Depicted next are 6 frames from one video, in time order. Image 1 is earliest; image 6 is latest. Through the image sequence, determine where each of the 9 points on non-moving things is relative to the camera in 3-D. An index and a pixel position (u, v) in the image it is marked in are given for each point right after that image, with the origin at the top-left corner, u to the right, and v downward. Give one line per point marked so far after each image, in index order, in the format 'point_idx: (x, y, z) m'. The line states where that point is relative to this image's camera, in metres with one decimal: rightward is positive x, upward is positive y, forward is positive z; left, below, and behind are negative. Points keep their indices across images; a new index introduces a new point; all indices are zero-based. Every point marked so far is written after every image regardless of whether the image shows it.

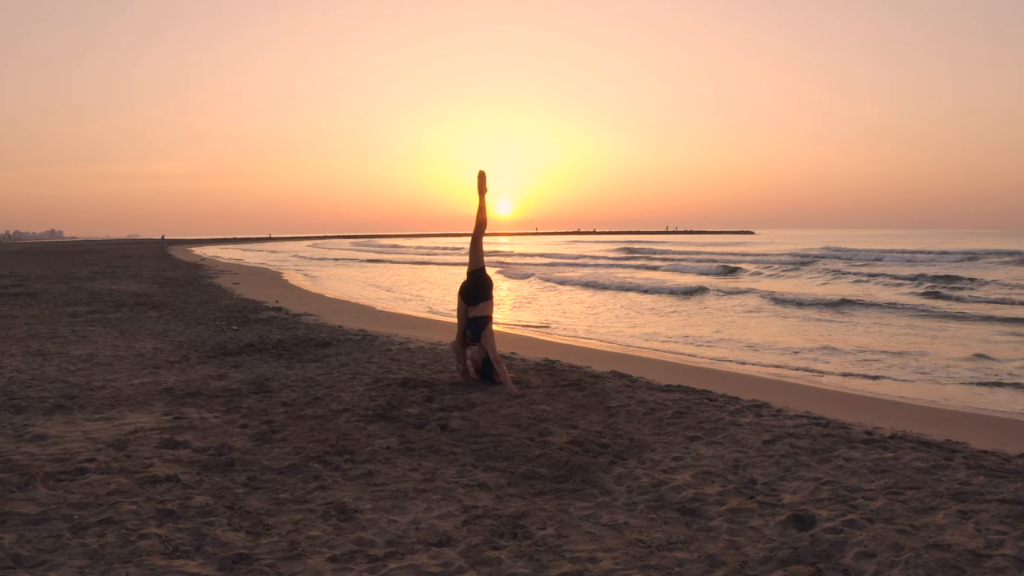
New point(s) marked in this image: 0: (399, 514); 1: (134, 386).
0: (-0.8, -1.6, +4.7) m
1: (-4.1, -1.1, +7.2) m
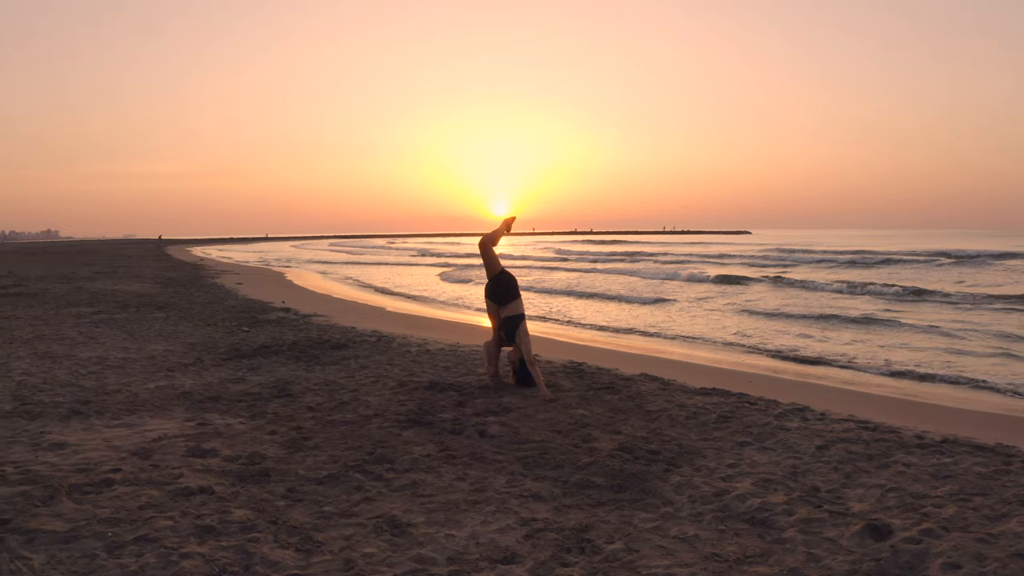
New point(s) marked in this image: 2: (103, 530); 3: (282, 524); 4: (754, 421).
0: (-0.4, -1.6, +4.4) m
1: (-3.7, -1.1, +6.9) m
2: (-2.5, -1.5, +4.1) m
3: (-1.5, -1.5, +4.3) m
4: (+2.2, -1.2, +6.1) m
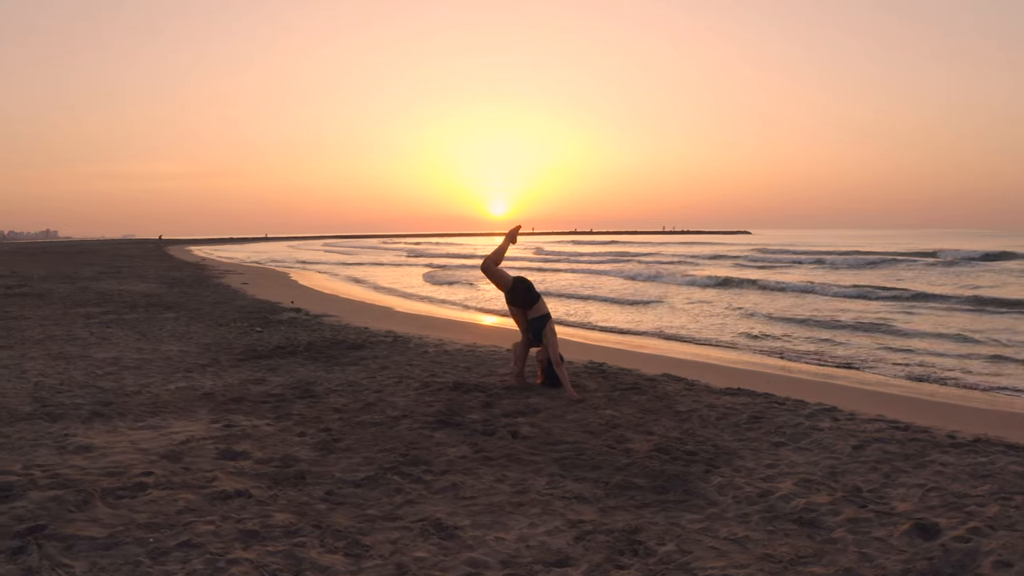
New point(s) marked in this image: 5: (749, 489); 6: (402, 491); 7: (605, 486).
0: (0.0, -1.5, +4.3) m
1: (-3.4, -1.0, +6.8) m
2: (-2.2, -1.5, +3.9) m
3: (-1.2, -1.5, +4.2) m
4: (+2.4, -1.2, +6.0) m
5: (+1.7, -1.5, +4.9) m
6: (-0.8, -1.4, +4.8) m
7: (+0.7, -1.5, +4.9) m
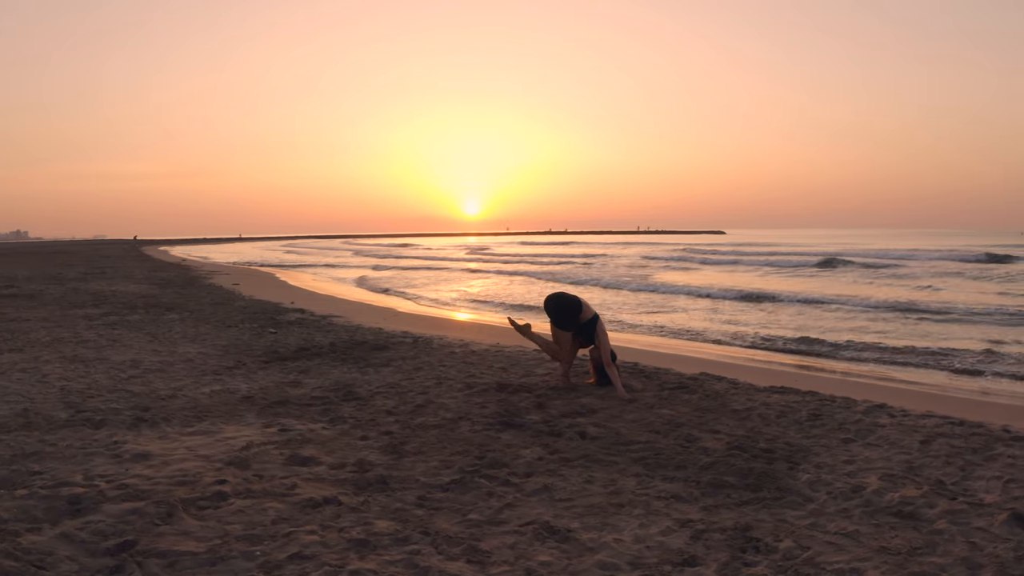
0: (+0.7, -1.5, +4.1) m
1: (-2.9, -1.0, +6.4) m
2: (-1.4, -1.4, +3.7) m
3: (-0.5, -1.5, +4.0) m
4: (+3.0, -1.2, +6.0) m
5: (+2.4, -1.4, +4.9) m
6: (-0.1, -1.4, +4.6) m
7: (+1.3, -1.4, +4.8) m
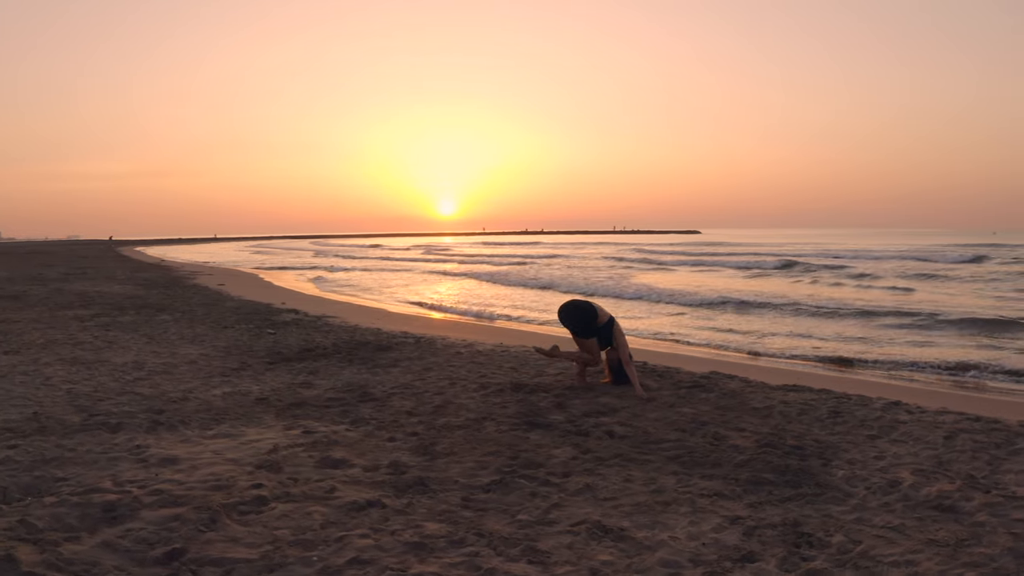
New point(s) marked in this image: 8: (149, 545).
0: (+1.0, -1.5, +4.1) m
1: (-2.7, -1.0, +6.2) m
2: (-1.1, -1.4, +3.5) m
3: (-0.1, -1.4, +3.9) m
4: (+3.2, -1.2, +6.1) m
5: (+2.7, -1.4, +4.9) m
6: (+0.2, -1.4, +4.5) m
7: (+1.6, -1.4, +4.8) m
8: (-1.9, -1.3, +3.5) m
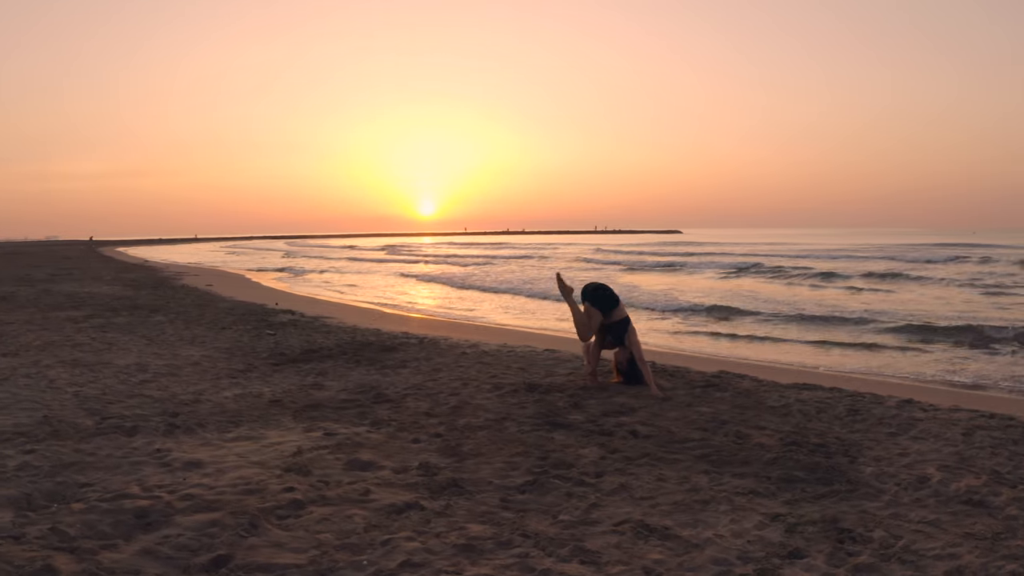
0: (+1.2, -1.5, +4.1) m
1: (-2.5, -1.0, +6.0) m
2: (-0.8, -1.4, +3.4) m
3: (+0.1, -1.4, +3.8) m
4: (+3.4, -1.1, +6.2) m
5: (+2.9, -1.4, +4.9) m
6: (+0.4, -1.4, +4.5) m
7: (+1.8, -1.4, +4.8) m
8: (-1.6, -1.3, +3.4) m
